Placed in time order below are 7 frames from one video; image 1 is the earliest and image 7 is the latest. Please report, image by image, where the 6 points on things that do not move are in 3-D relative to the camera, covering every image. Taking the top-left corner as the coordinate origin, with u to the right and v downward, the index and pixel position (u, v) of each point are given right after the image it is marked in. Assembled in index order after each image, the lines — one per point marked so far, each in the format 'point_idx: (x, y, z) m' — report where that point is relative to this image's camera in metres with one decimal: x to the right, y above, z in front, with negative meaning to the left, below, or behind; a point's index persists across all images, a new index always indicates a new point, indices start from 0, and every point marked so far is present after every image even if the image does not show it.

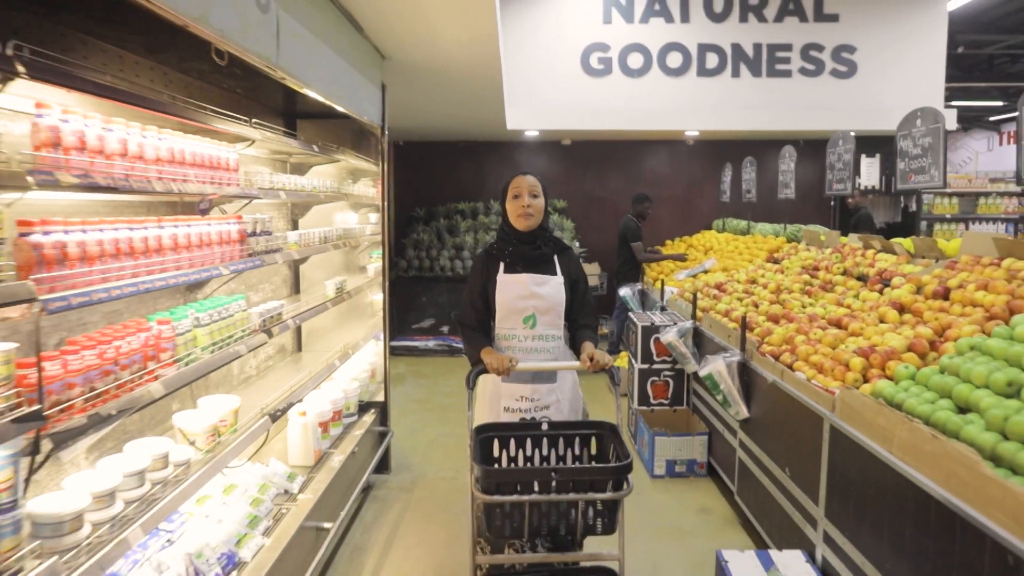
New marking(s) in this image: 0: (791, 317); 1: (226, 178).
0: (+1.4, -0.1, +3.7) m
1: (-1.0, +0.4, +2.6) m
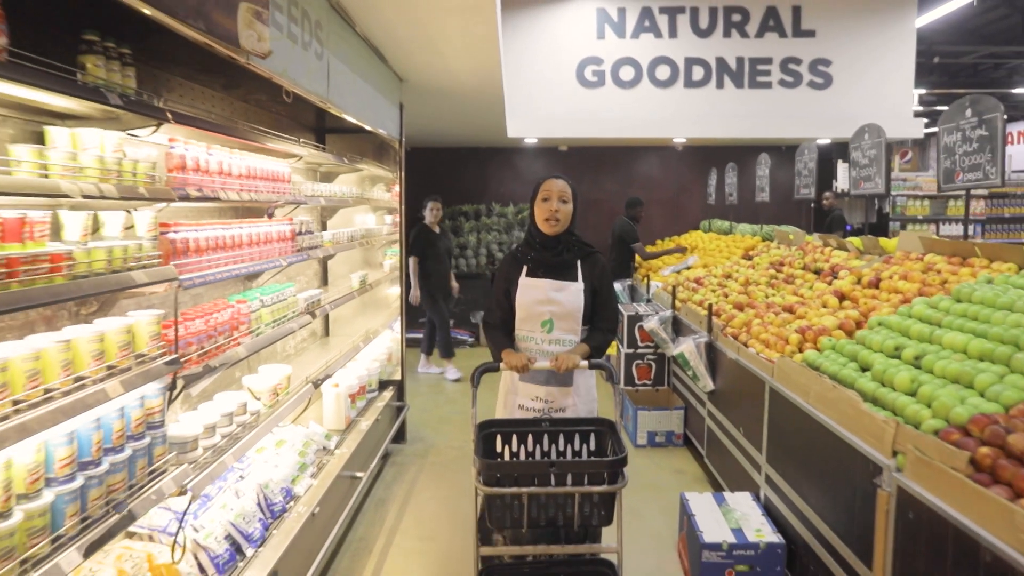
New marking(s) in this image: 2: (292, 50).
0: (+1.4, -0.1, +4.3) m
1: (-1.0, +0.4, +3.3) m
2: (-0.7, +0.8, +2.4) m
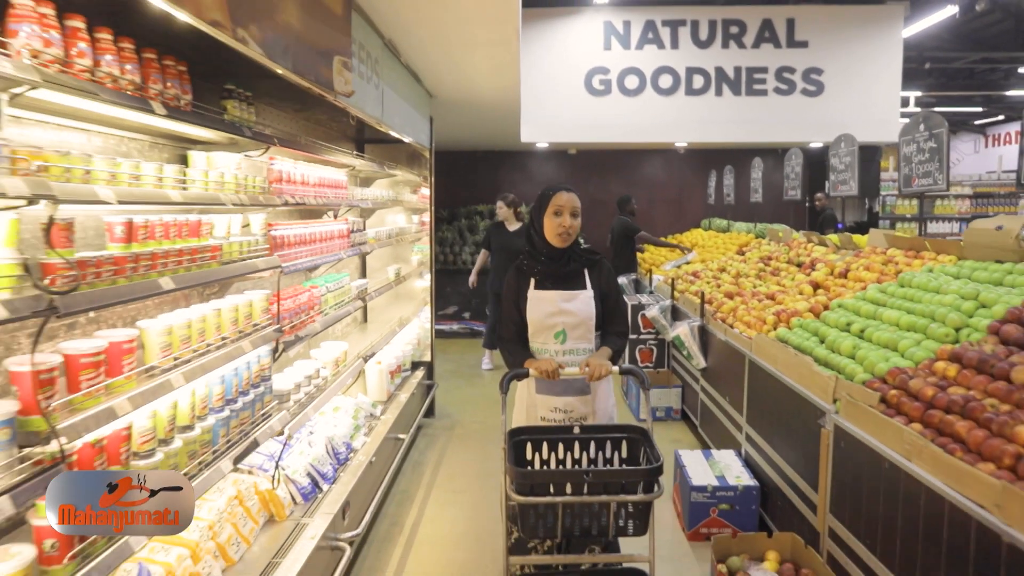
0: (+1.5, 0.0, +4.9) m
1: (-0.9, +0.5, +3.9) m
2: (-0.6, +0.8, +3.0) m
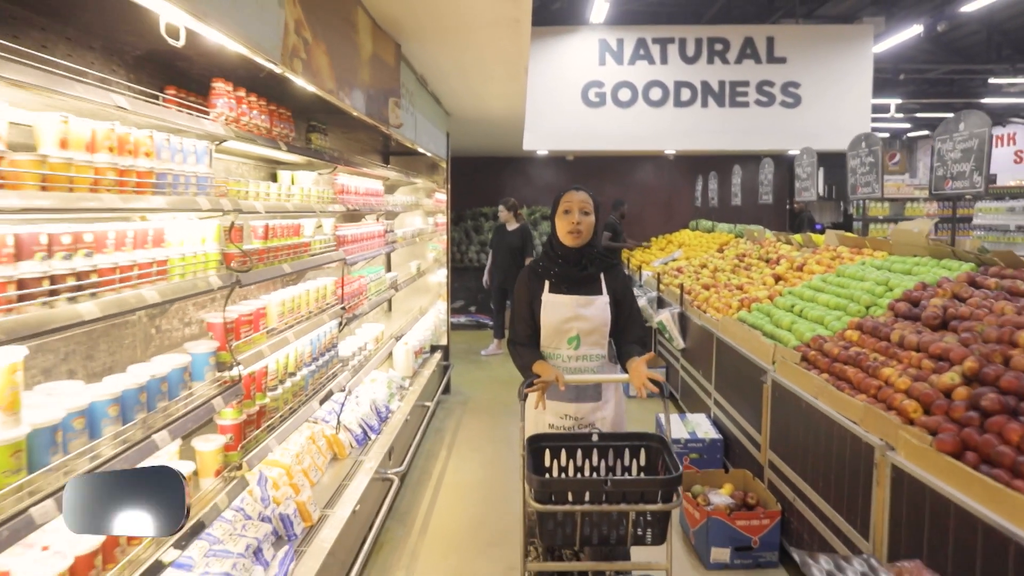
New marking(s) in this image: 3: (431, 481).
0: (+1.6, 0.0, +5.7) m
1: (-0.8, +0.6, +4.7) m
2: (-0.6, +0.9, +3.8) m
3: (-0.5, -1.1, +4.4) m
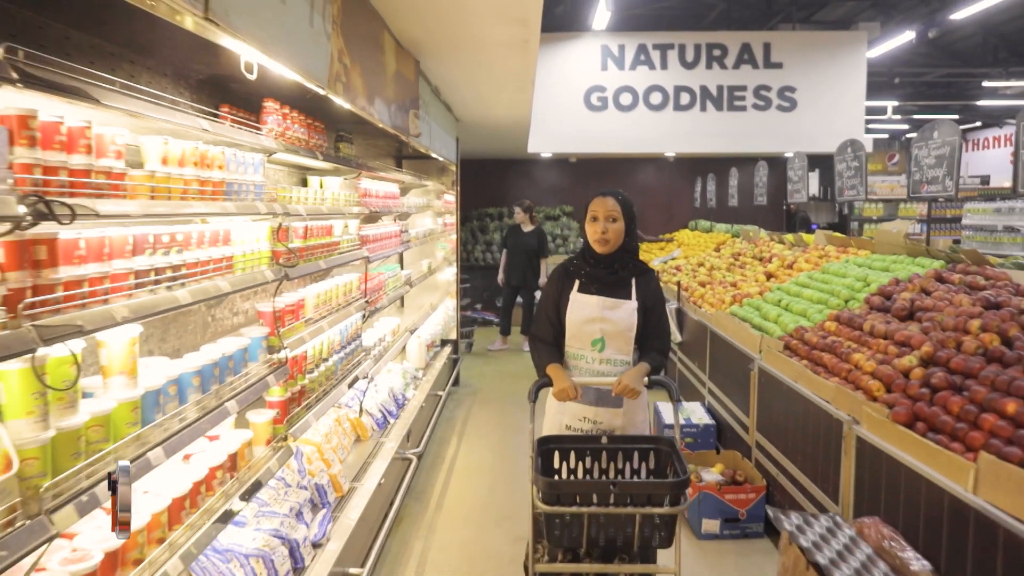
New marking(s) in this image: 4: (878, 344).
0: (+1.6, +0.1, +6.0) m
1: (-0.8, +0.6, +5.0) m
2: (-0.5, +0.9, +4.1) m
3: (-0.4, -1.1, +4.7) m
4: (+1.5, -0.2, +3.0) m
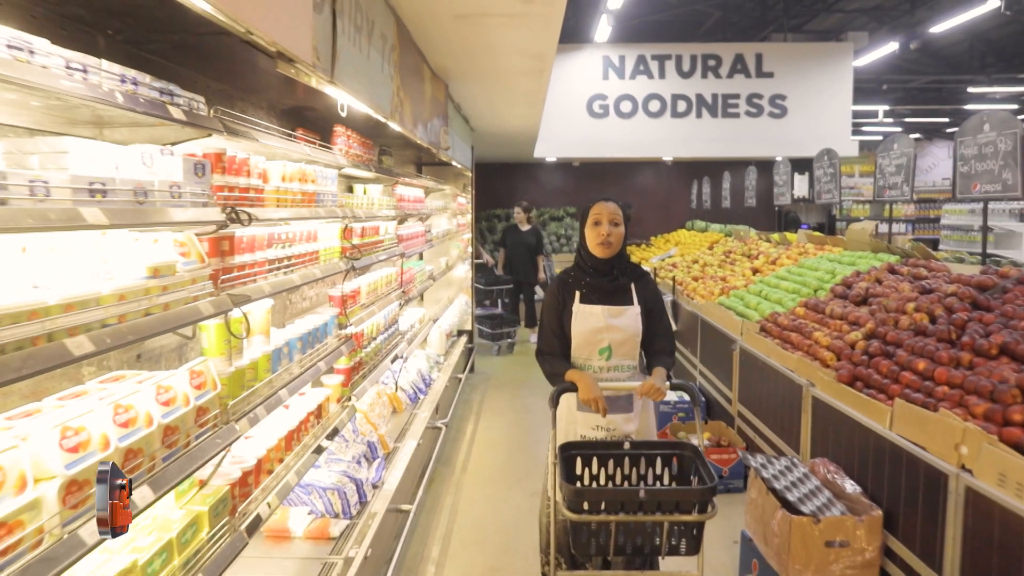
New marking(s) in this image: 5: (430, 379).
0: (+1.7, +0.1, +6.6) m
1: (-0.7, +0.6, +5.6) m
2: (-0.4, +1.0, +4.7) m
3: (-0.3, -1.1, +5.4) m
4: (+1.6, -0.2, +3.6) m
5: (-0.6, -0.7, +5.2) m
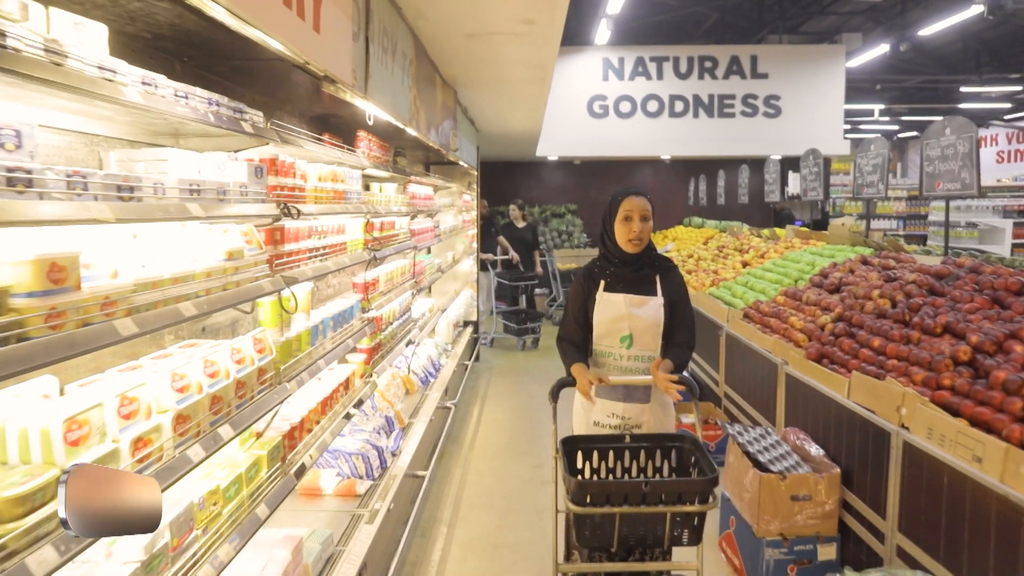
0: (+1.7, +0.2, +7.0) m
1: (-0.7, +0.7, +6.0) m
2: (-0.4, +1.0, +5.1) m
3: (-0.3, -1.0, +5.7) m
4: (+1.6, -0.1, +4.0) m
5: (-0.6, -0.6, +5.6) m
